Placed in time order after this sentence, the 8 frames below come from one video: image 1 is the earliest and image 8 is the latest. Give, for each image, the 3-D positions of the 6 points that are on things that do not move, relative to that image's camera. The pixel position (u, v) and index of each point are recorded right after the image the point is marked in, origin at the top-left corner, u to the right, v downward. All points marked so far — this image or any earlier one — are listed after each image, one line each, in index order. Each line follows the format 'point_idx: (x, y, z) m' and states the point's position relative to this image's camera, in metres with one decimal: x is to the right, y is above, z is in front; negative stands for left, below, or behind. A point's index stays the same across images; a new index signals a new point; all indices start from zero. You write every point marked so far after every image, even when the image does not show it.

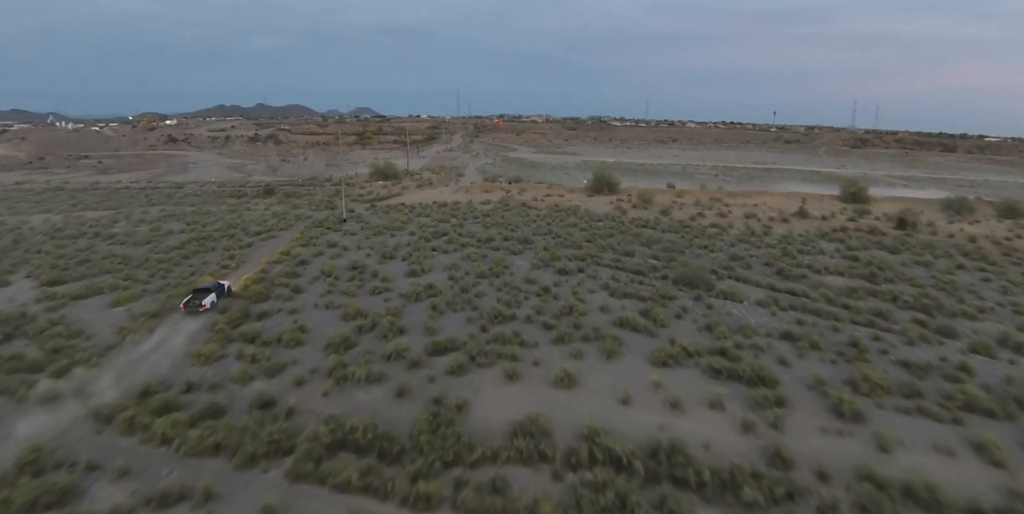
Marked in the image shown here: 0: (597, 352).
0: (+2.6, -2.8, +14.1) m
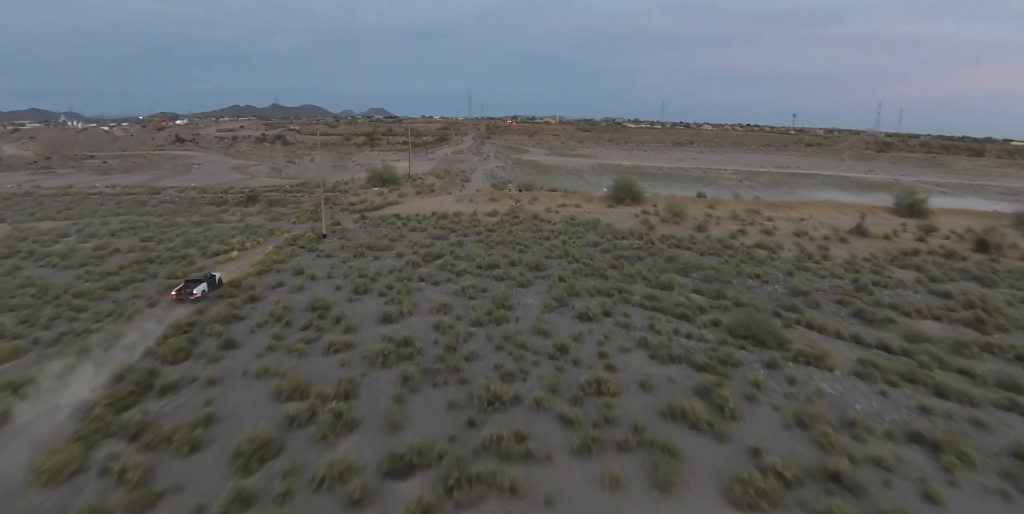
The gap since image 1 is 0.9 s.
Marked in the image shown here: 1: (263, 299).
0: (+2.6, -4.3, +9.1) m
1: (-9.2, -1.6, +17.3) m
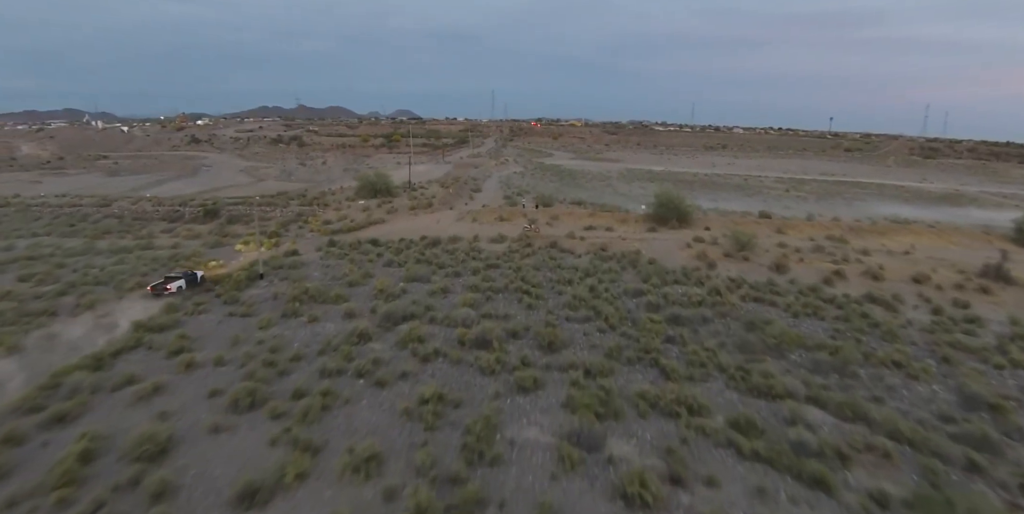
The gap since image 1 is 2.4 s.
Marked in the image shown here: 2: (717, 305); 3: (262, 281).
0: (+1.8, -6.4, +1.3) m
1: (-9.4, -3.5, +10.1) m
2: (+8.0, -1.9, +18.3) m
3: (-10.1, -1.0, +19.0) m
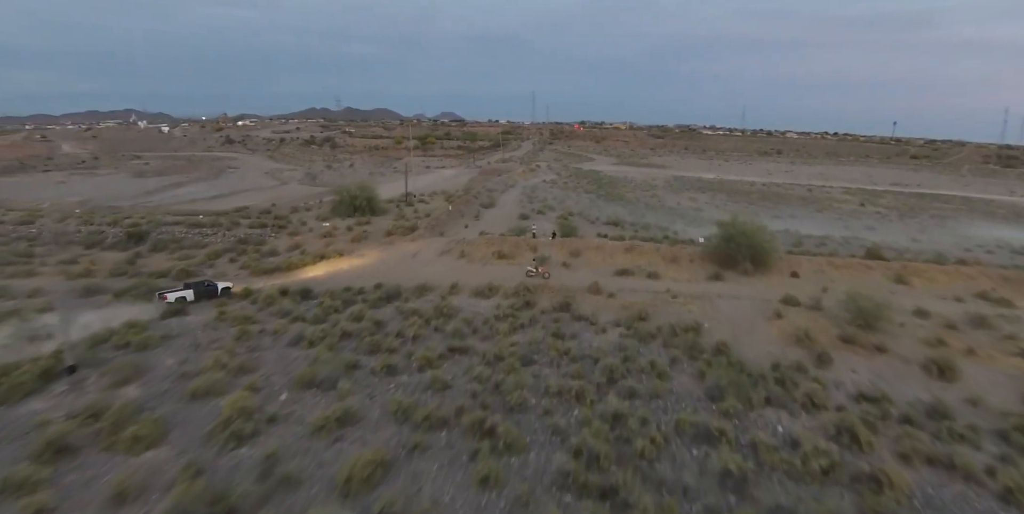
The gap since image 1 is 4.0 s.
0: (-0.8, -8.7, -7.1) m
1: (-11.2, -5.6, +2.6) m
2: (+6.9, -4.5, +9.3) m
3: (-11.0, -3.0, +11.5) m
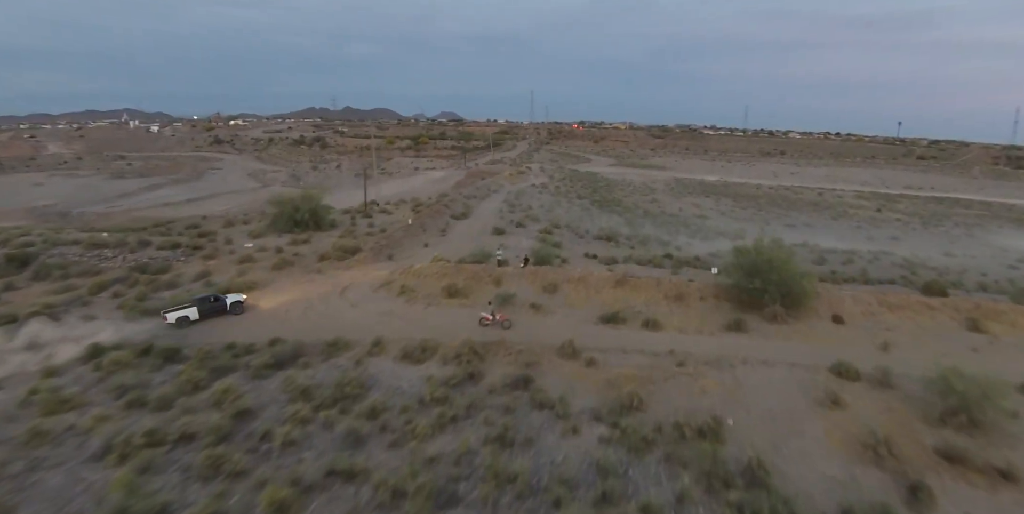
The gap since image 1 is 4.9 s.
0: (-2.4, -10.0, -12.1) m
1: (-12.8, -6.9, -2.4) m
2: (+5.3, -5.8, +4.3) m
3: (-12.6, -4.4, +6.5) m
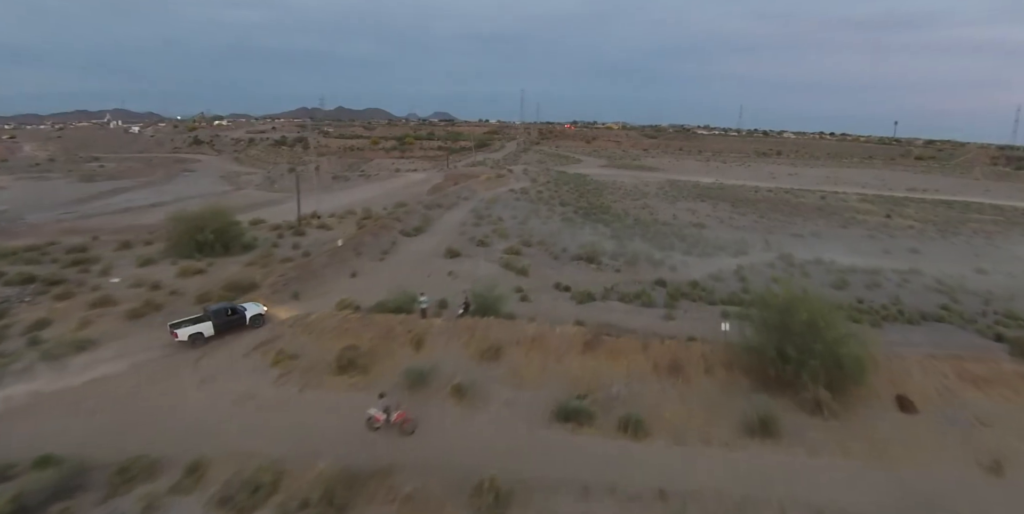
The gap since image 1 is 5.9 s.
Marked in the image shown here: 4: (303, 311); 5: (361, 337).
0: (-4.0, -11.4, -17.2) m
1: (-14.5, -8.2, -7.6) m
2: (+3.5, -7.1, -0.7) m
3: (-14.4, -5.7, +1.4) m
4: (-6.6, -1.6, +15.1) m
5: (-3.9, -2.1, +12.6) m
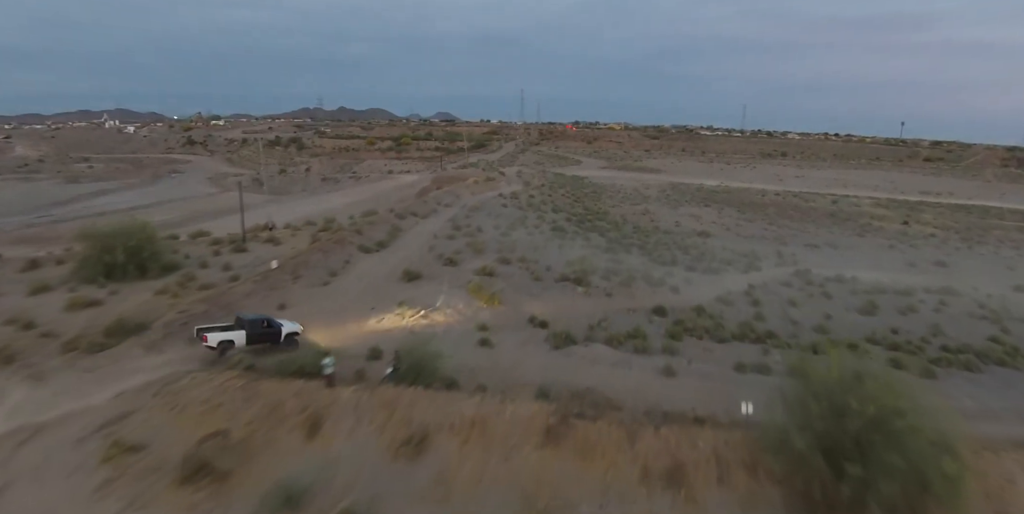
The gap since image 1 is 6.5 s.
0: (-5.4, -12.2, -20.6) m
1: (-15.8, -9.1, -11.0) m
2: (+2.2, -8.0, -4.2) m
3: (-15.7, -6.6, -2.0) m
4: (-7.8, -2.5, +11.7) m
5: (-5.1, -3.1, +9.1) m
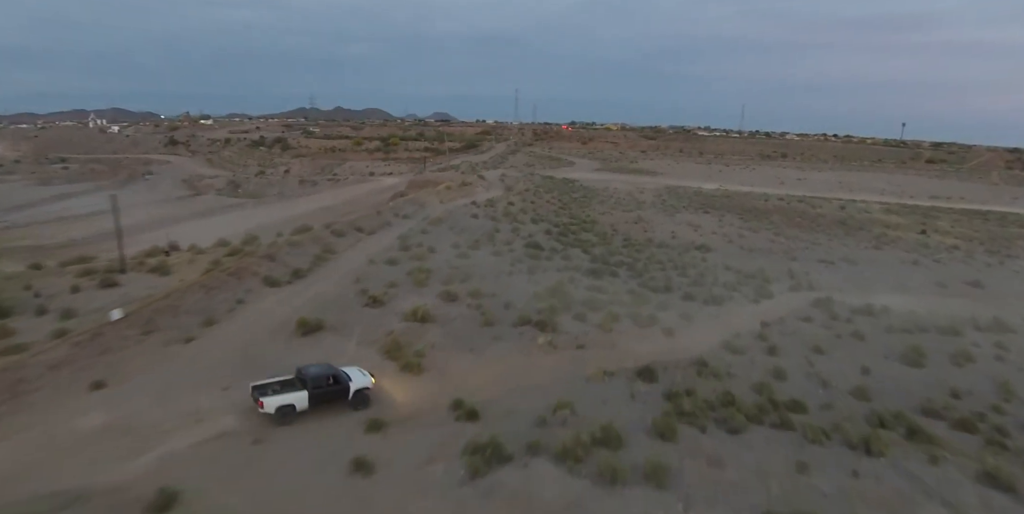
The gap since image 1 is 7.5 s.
0: (-7.2, -13.5, -25.4) m
1: (-17.6, -10.3, -15.8) m
2: (+0.4, -9.3, -8.9) m
3: (-17.5, -7.8, -6.8) m
4: (-9.6, -3.8, +6.9) m
5: (-7.0, -4.3, +4.4) m
